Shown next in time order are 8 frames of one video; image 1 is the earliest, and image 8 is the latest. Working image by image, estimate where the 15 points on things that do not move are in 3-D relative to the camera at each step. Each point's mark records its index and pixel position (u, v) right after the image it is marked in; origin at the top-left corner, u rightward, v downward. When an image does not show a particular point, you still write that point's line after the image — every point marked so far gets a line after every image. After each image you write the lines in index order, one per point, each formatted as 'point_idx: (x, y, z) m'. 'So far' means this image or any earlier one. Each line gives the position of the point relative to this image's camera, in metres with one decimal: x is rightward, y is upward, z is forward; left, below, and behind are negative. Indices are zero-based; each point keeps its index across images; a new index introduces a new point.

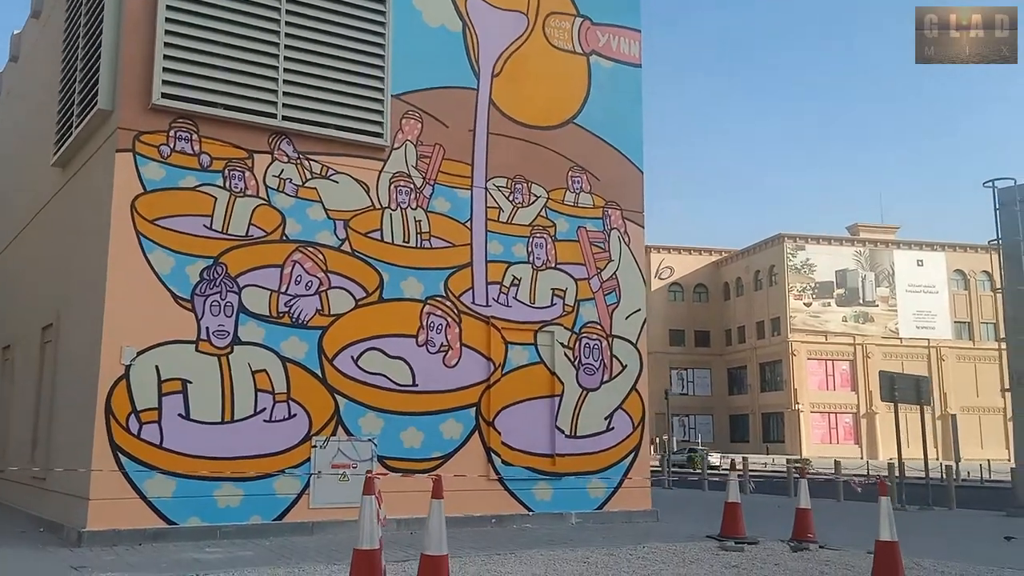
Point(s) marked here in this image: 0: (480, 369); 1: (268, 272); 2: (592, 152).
0: (-0.4, -1.1, +12.1) m
1: (-3.0, +0.2, +10.8) m
2: (+1.2, +2.1, +13.6) m
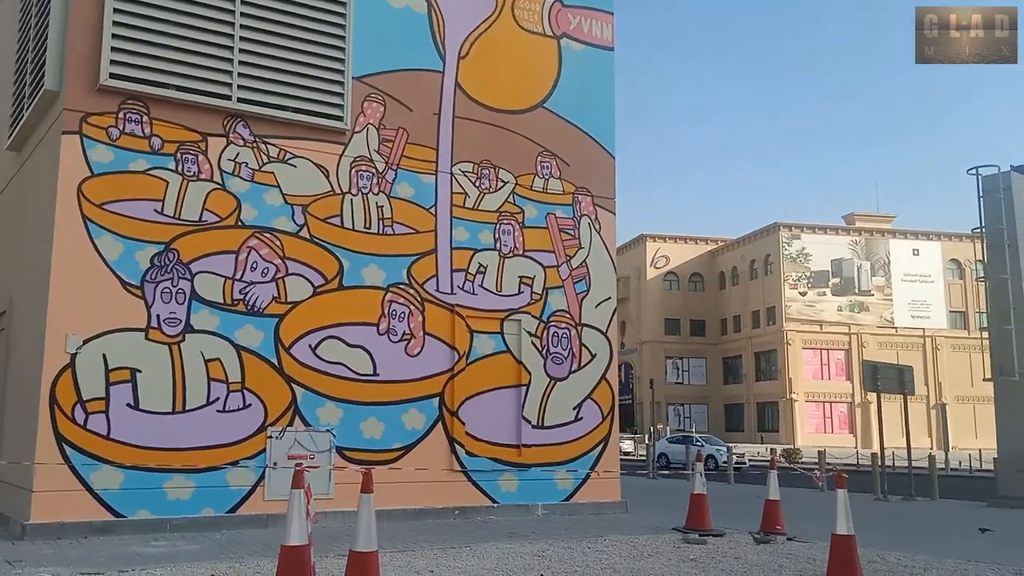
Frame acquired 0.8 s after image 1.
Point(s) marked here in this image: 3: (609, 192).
0: (-0.9, -0.9, +11.8) m
1: (-3.5, +0.4, +10.5) m
2: (+0.8, +2.3, +13.3) m
3: (+1.5, +1.5, +13.6) m
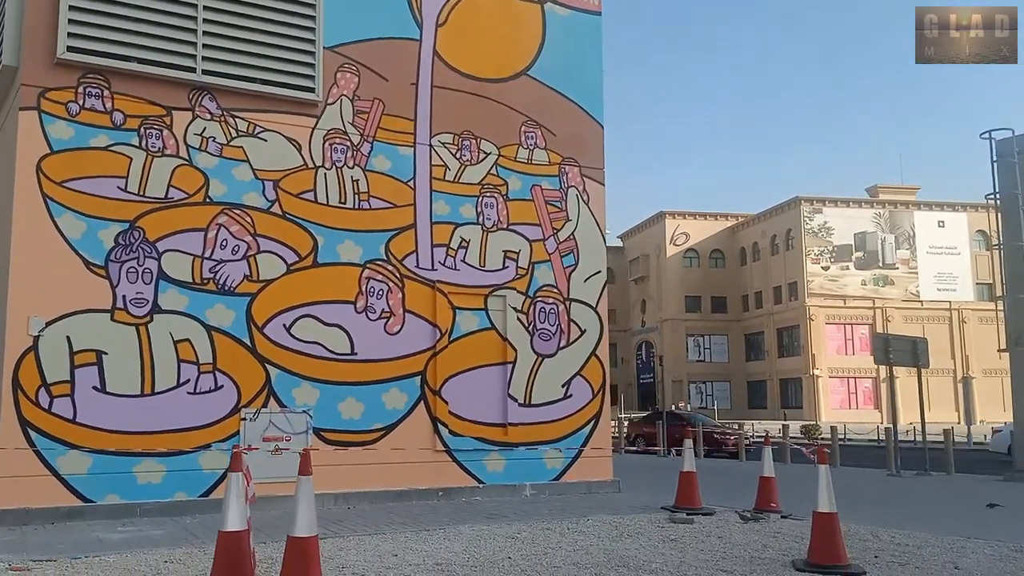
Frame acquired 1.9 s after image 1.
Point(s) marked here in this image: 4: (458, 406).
0: (-1.1, -0.6, +11.5) m
1: (-3.7, +0.6, +10.2) m
2: (+0.5, +2.6, +12.8) m
3: (+1.3, +1.9, +13.1) m
4: (-0.7, -1.6, +11.6) m
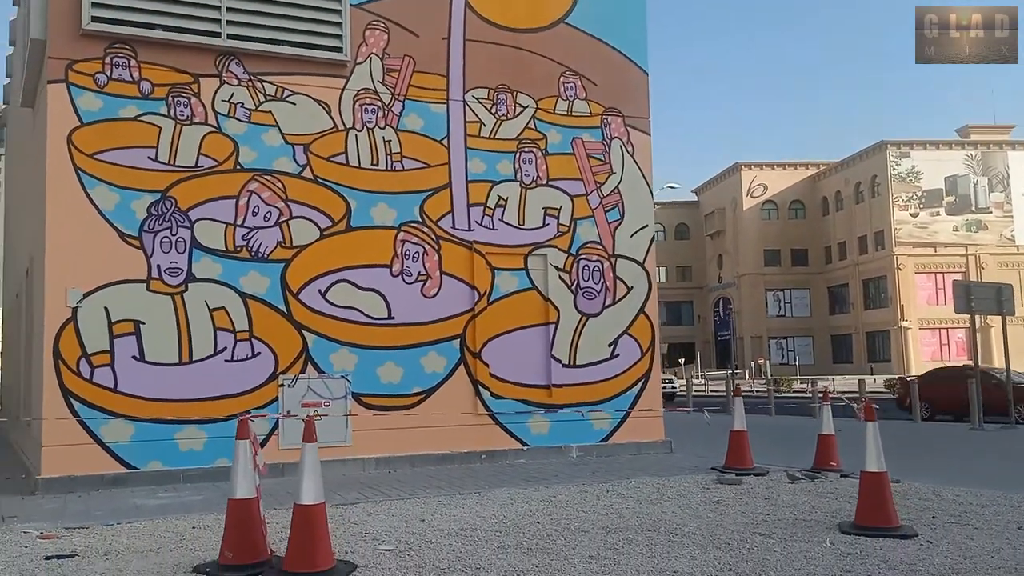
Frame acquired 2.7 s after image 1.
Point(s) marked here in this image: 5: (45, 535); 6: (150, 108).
0: (-0.6, -0.1, +11.3) m
1: (-3.4, +1.0, +10.2) m
2: (+1.0, +3.2, +12.3) m
3: (+1.8, +2.5, +12.6) m
4: (-0.2, -1.0, +11.4) m
5: (-3.8, -2.0, +7.1) m
6: (-4.1, +2.0, +10.0) m
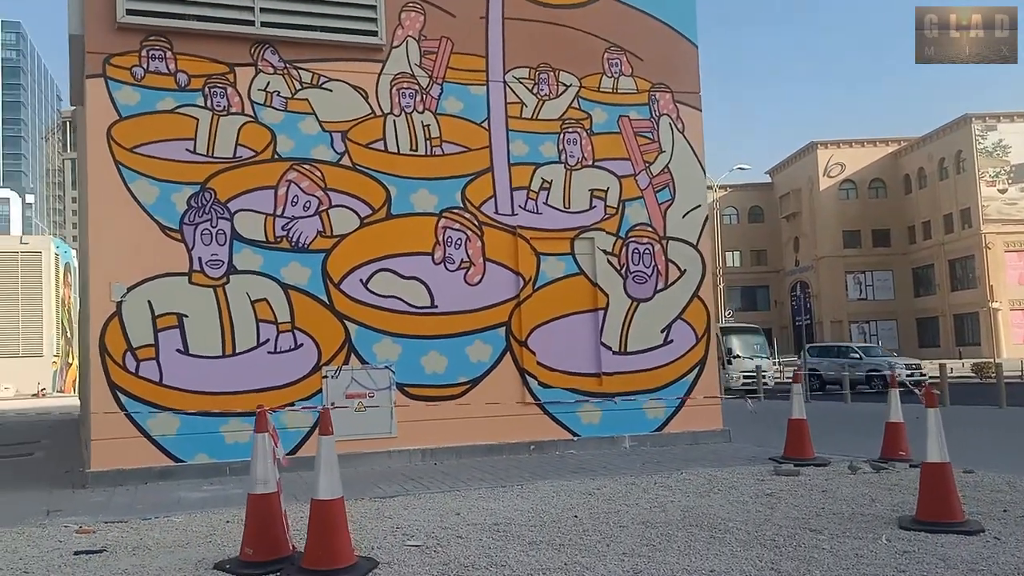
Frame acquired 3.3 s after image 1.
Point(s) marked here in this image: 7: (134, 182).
0: (0.0, +0.1, +11.0) m
1: (-2.9, +1.1, +10.1) m
2: (+1.6, +3.5, +11.8) m
3: (+2.5, +2.7, +12.0) m
4: (+0.4, -0.9, +11.0) m
5: (-3.5, -2.0, +7.2) m
6: (-3.7, +2.1, +9.9) m
7: (-4.2, +1.2, +9.7) m
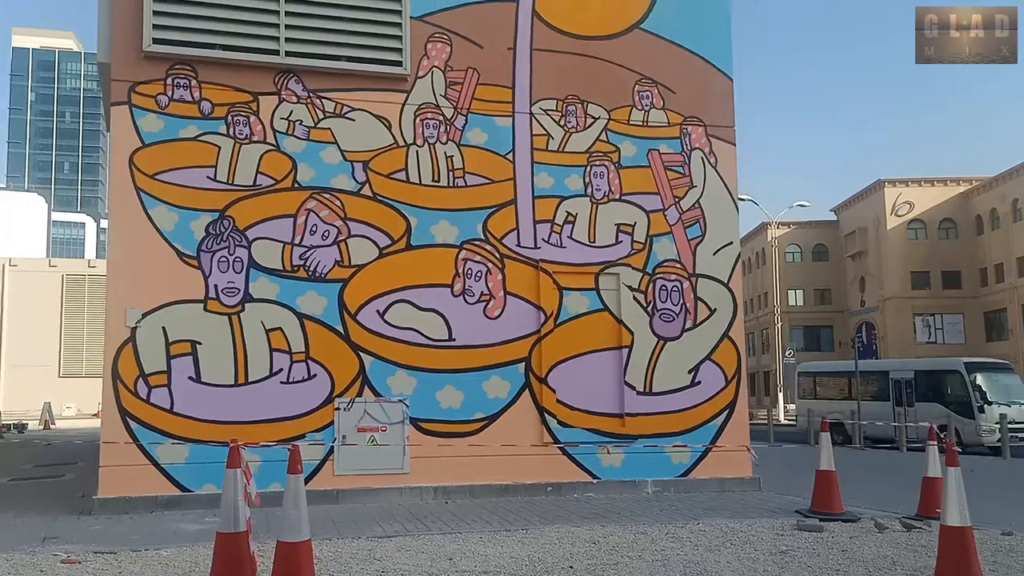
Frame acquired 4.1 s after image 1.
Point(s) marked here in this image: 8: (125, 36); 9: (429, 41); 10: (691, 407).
0: (+0.2, -0.4, +10.7) m
1: (-2.7, +0.7, +10.1) m
2: (+2.0, +3.0, +11.5) m
3: (+2.8, +2.2, +11.7) m
4: (+0.7, -1.3, +10.7) m
5: (-3.5, -2.2, +7.0) m
6: (-3.4, +1.8, +10.0) m
7: (-4.0, +0.9, +9.7) m
8: (-4.3, +2.8, +9.8) m
9: (-1.0, +3.0, +10.8) m
10: (+2.3, -1.5, +11.1) m
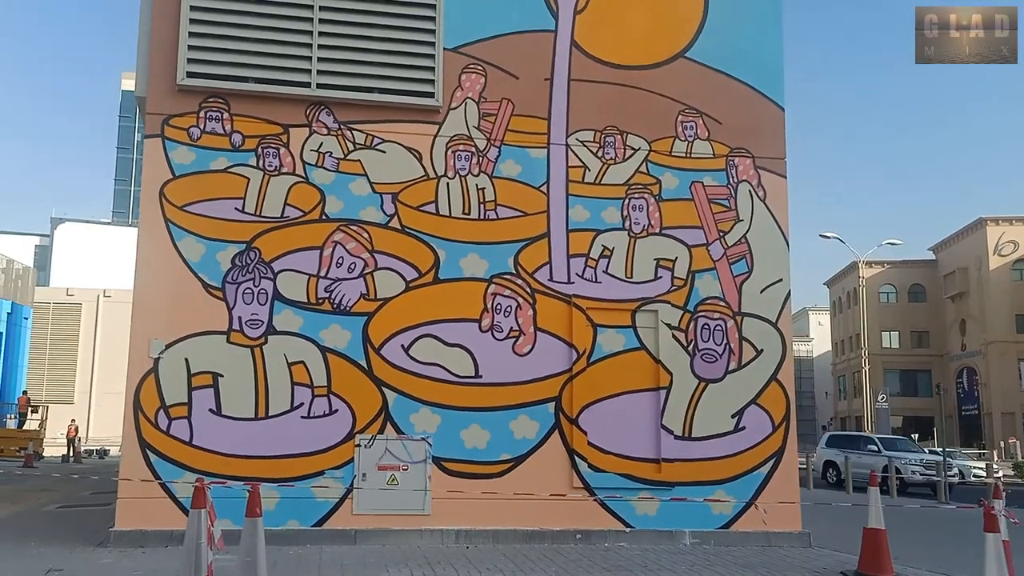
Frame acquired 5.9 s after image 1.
0: (+0.6, -0.8, +10.2) m
1: (-2.3, +0.4, +10.0) m
2: (+2.5, +2.5, +11.1) m
3: (+3.3, +1.7, +11.1) m
4: (+1.0, -1.7, +10.2) m
5: (-3.6, -2.4, +6.9) m
6: (-3.1, +1.5, +10.0) m
7: (-3.7, +0.5, +9.8) m
8: (-4.0, +2.5, +10.0) m
9: (-0.6, +2.6, +10.6) m
10: (+2.6, -2.0, +10.4) m
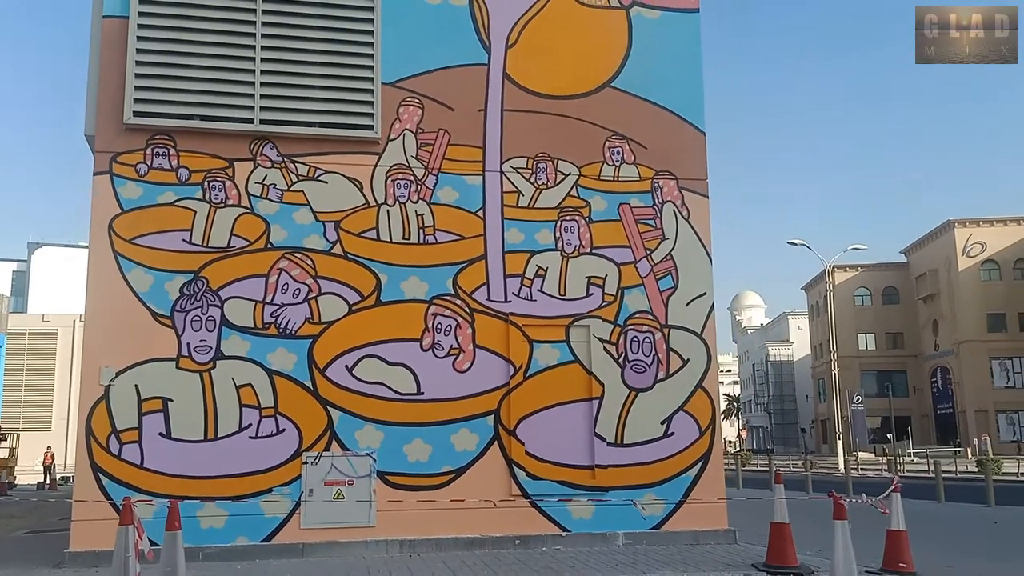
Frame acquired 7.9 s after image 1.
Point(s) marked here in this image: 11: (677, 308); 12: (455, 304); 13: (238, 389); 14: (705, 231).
0: (-0.2, -1.0, +10.8) m
1: (-3.1, +0.1, +10.5) m
2: (+1.6, +2.3, +11.7) m
3: (+2.5, +1.6, +11.7) m
4: (+0.3, -1.9, +10.7) m
5: (-4.2, -2.7, +7.4) m
6: (-3.9, +1.1, +10.5) m
7: (-4.4, +0.2, +10.3) m
8: (-4.8, +2.1, +10.5) m
9: (-1.4, +2.3, +11.2) m
10: (+1.9, -2.1, +11.0) m
11: (+2.1, -0.3, +11.3) m
12: (-0.7, -0.2, +10.8) m
13: (-3.2, -1.2, +10.2) m
14: (+2.6, +0.8, +11.6) m
